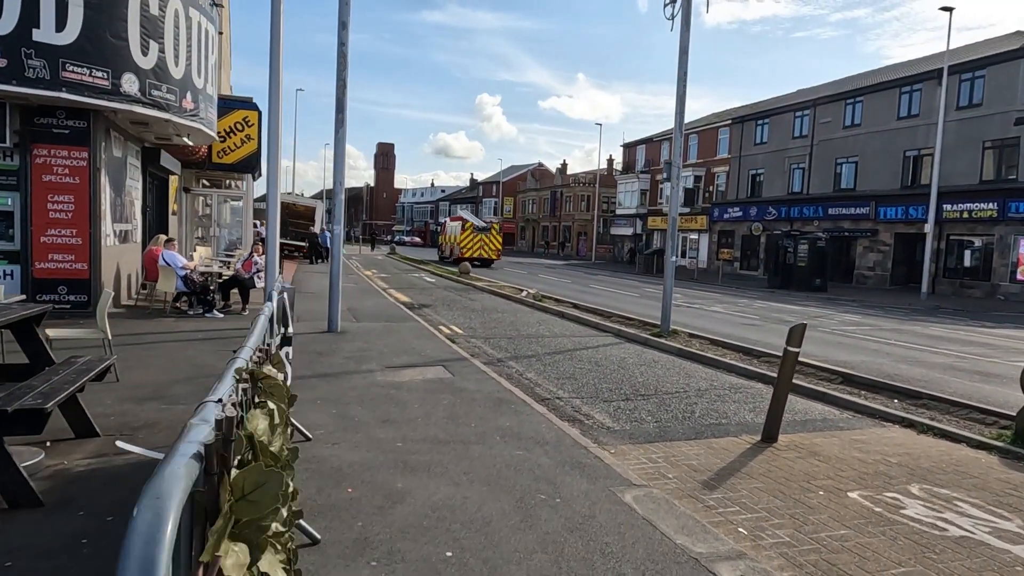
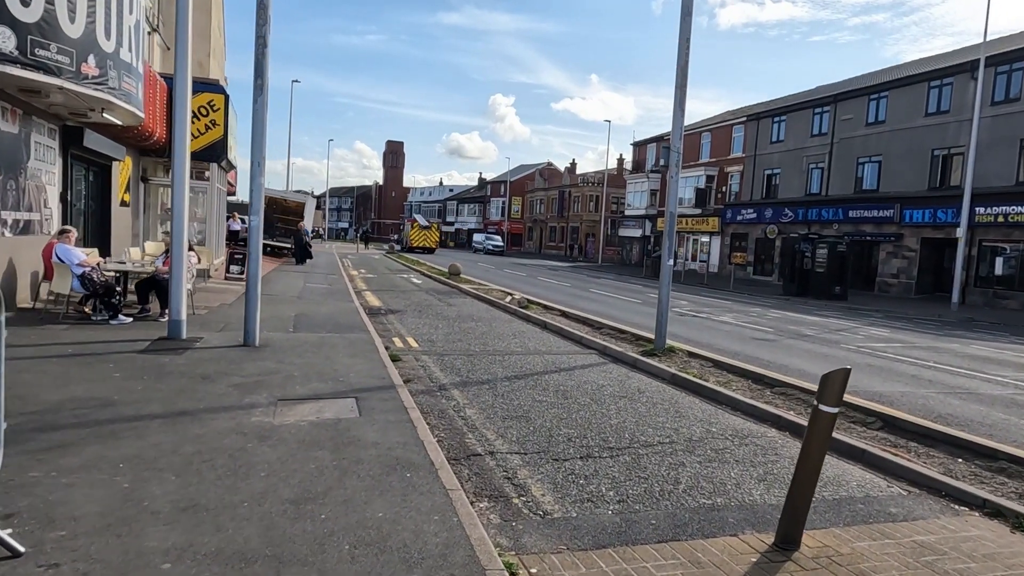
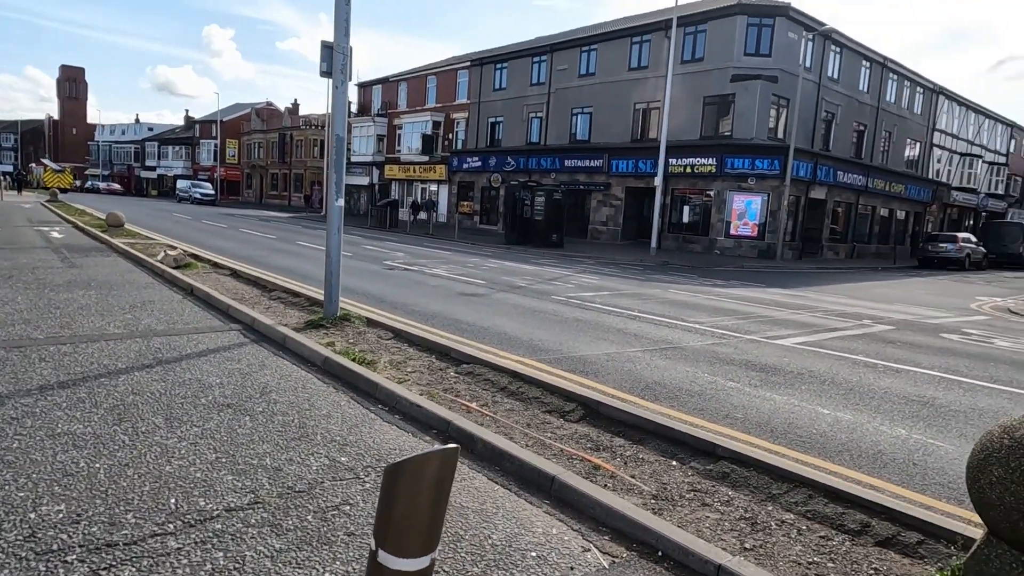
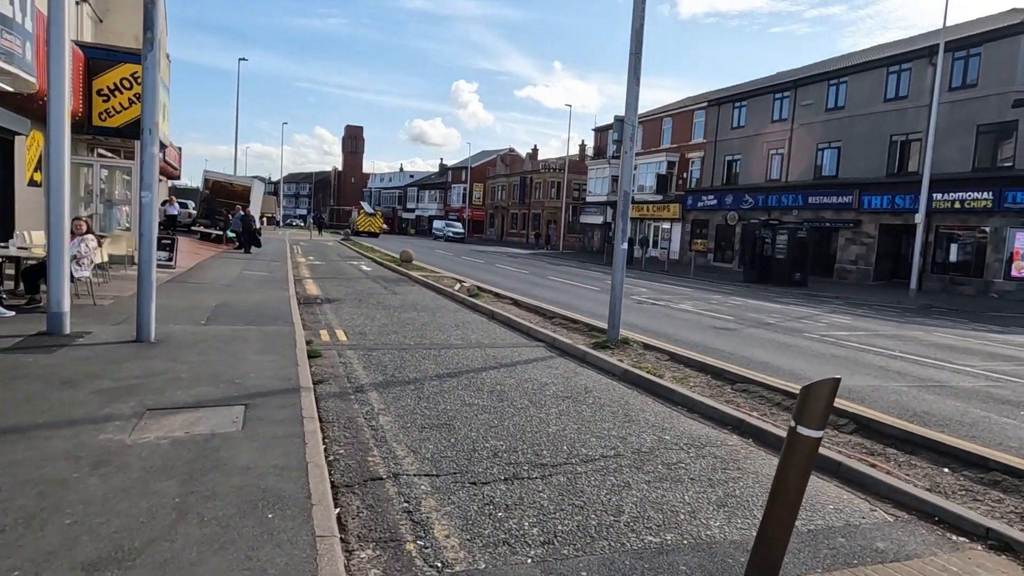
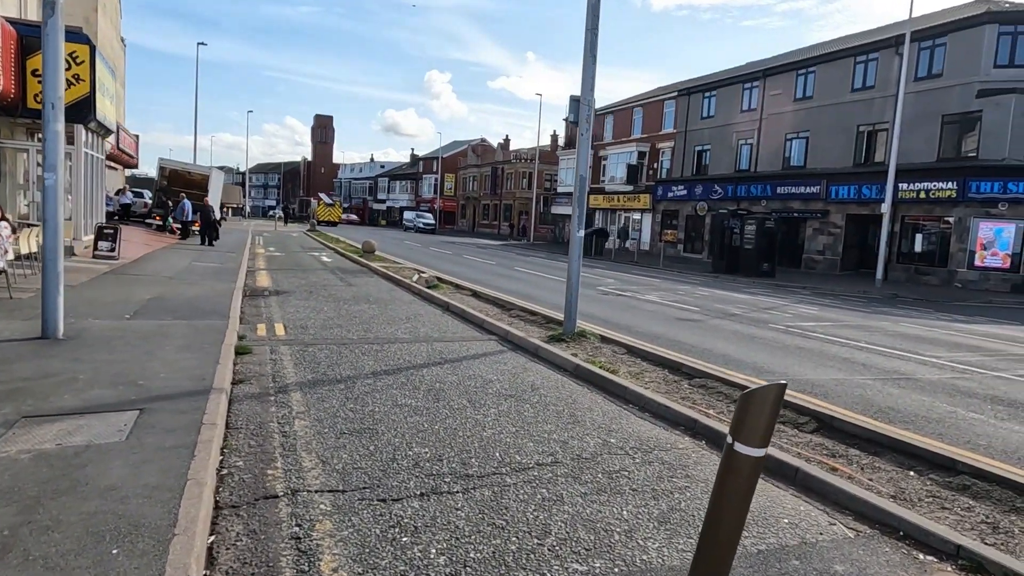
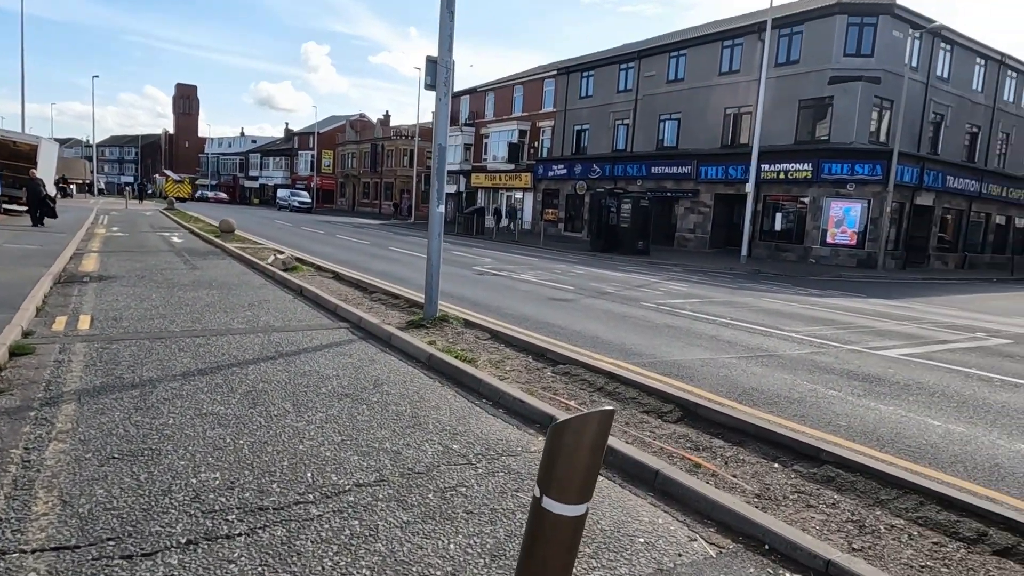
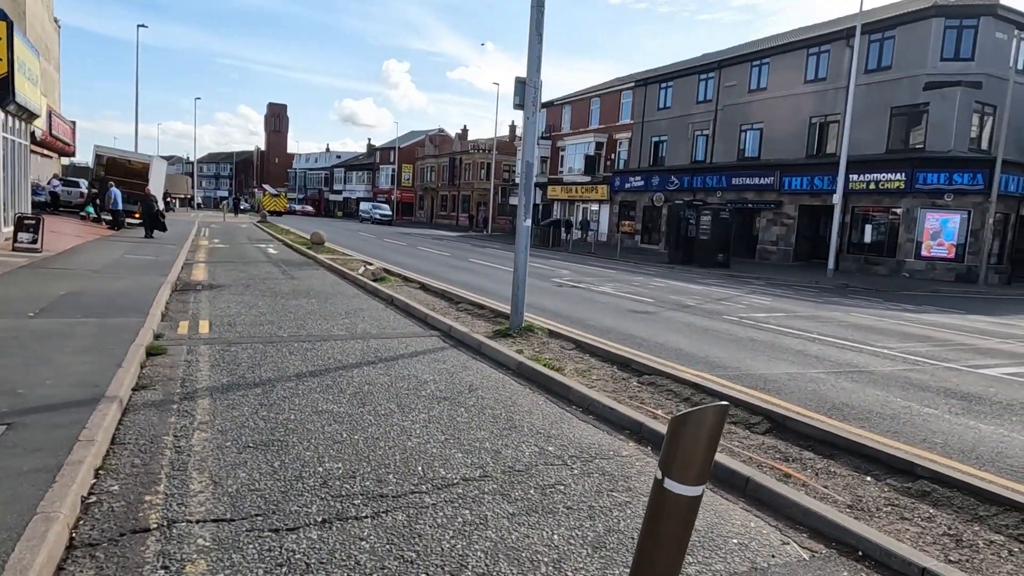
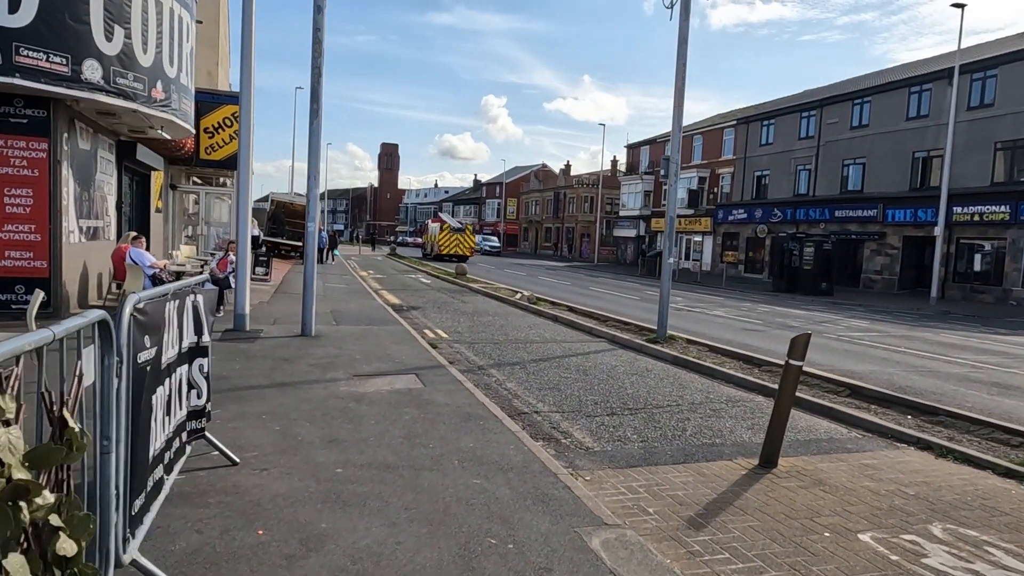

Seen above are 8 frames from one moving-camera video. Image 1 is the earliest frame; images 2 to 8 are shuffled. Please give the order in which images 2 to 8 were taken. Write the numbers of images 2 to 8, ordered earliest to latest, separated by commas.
8, 2, 4, 5, 7, 6, 3
